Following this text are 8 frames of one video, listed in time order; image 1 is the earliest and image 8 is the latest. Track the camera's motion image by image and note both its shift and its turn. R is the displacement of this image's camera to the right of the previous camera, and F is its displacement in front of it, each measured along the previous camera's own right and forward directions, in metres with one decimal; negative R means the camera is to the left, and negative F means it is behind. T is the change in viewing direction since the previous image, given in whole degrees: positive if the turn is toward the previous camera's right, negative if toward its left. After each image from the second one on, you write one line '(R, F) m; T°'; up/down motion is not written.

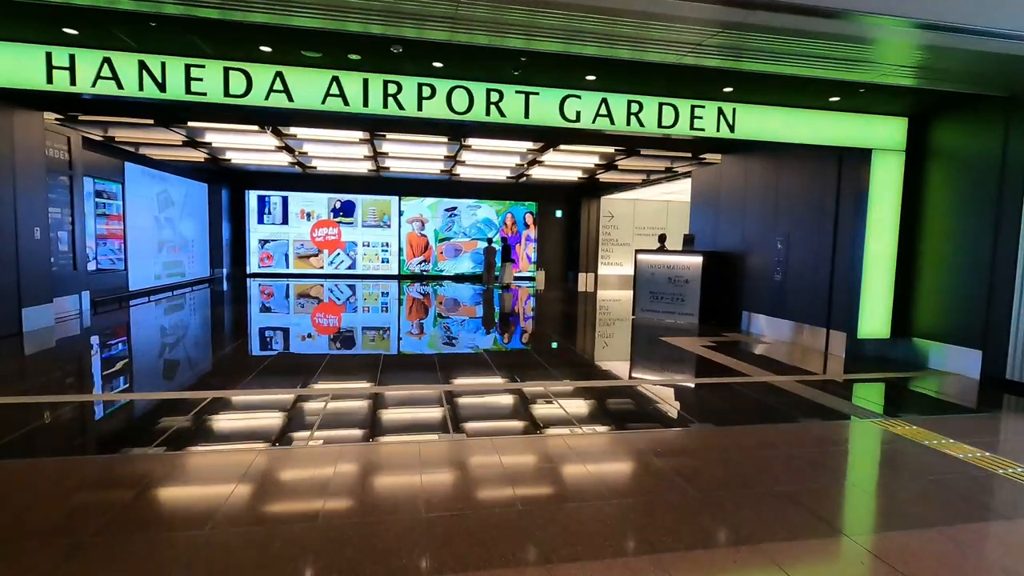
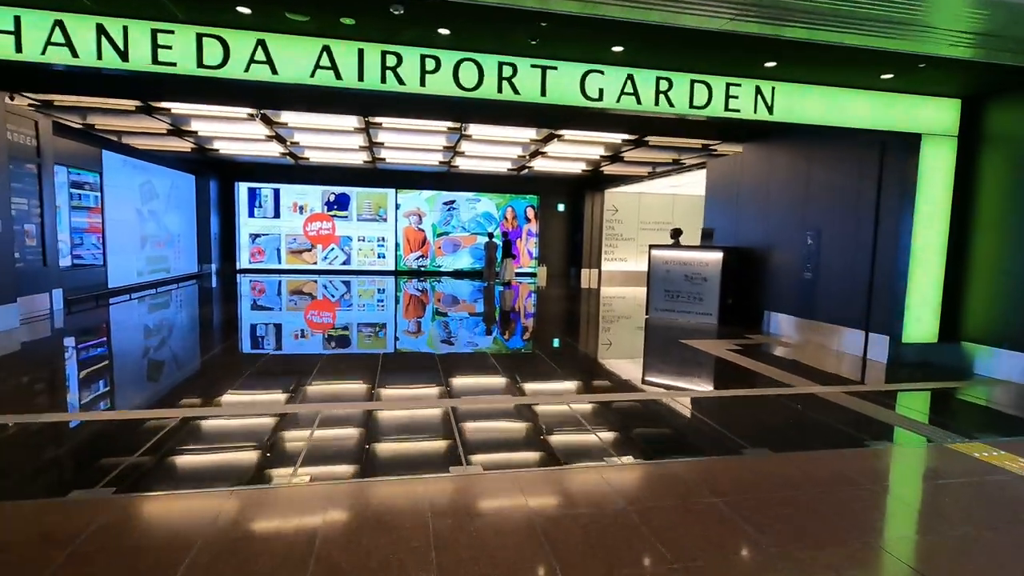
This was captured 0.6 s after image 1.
(-0.1, +0.4) m; 0°
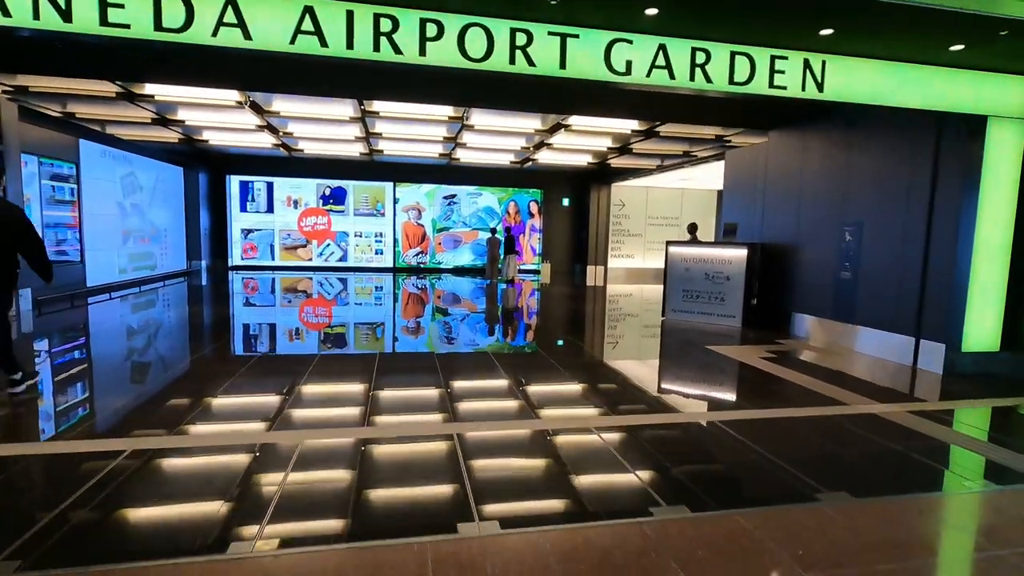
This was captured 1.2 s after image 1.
(-0.1, +0.4) m; 0°
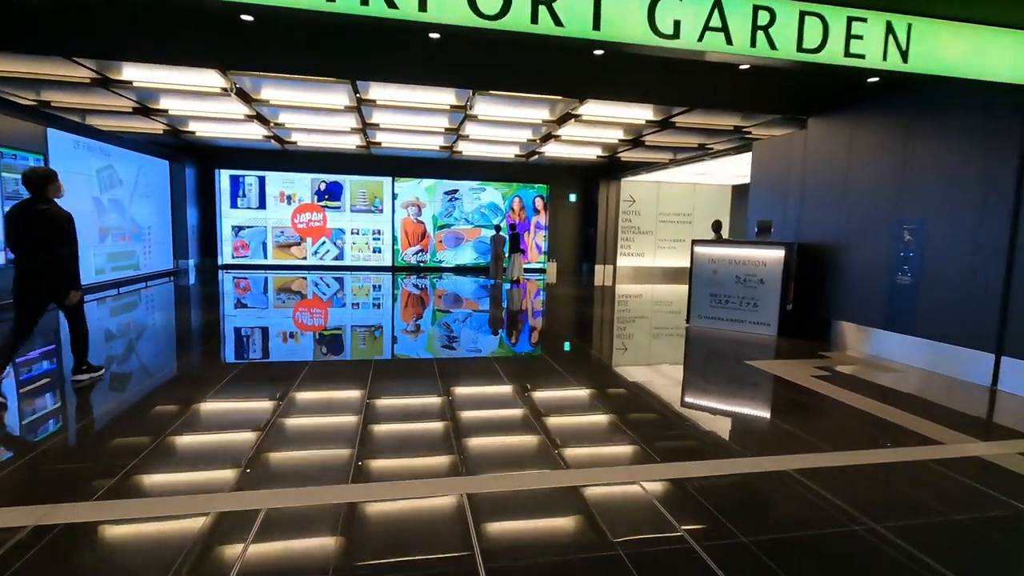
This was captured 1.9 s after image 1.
(-0.1, +0.5) m; 0°
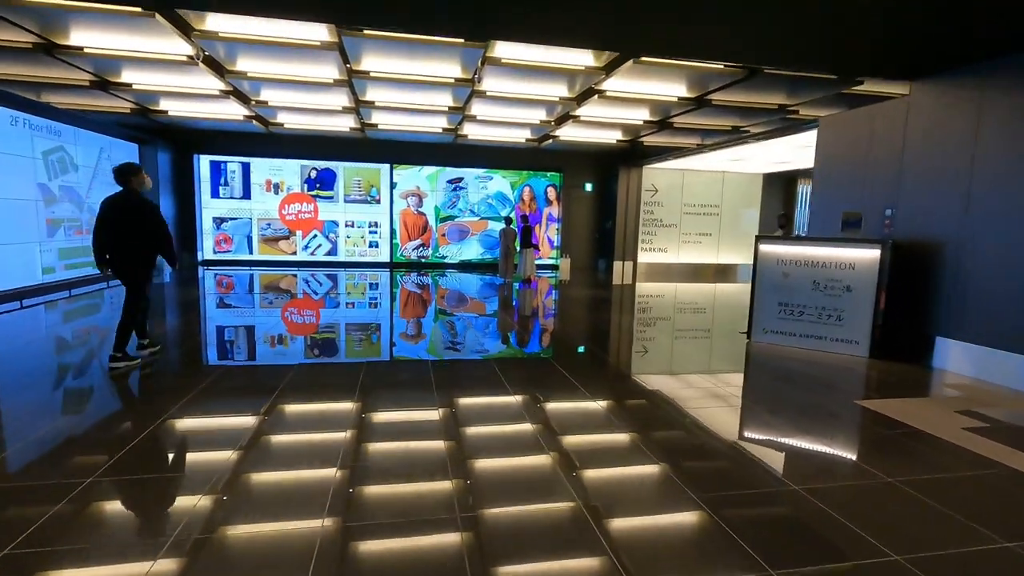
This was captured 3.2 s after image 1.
(-0.1, +0.9) m; 0°
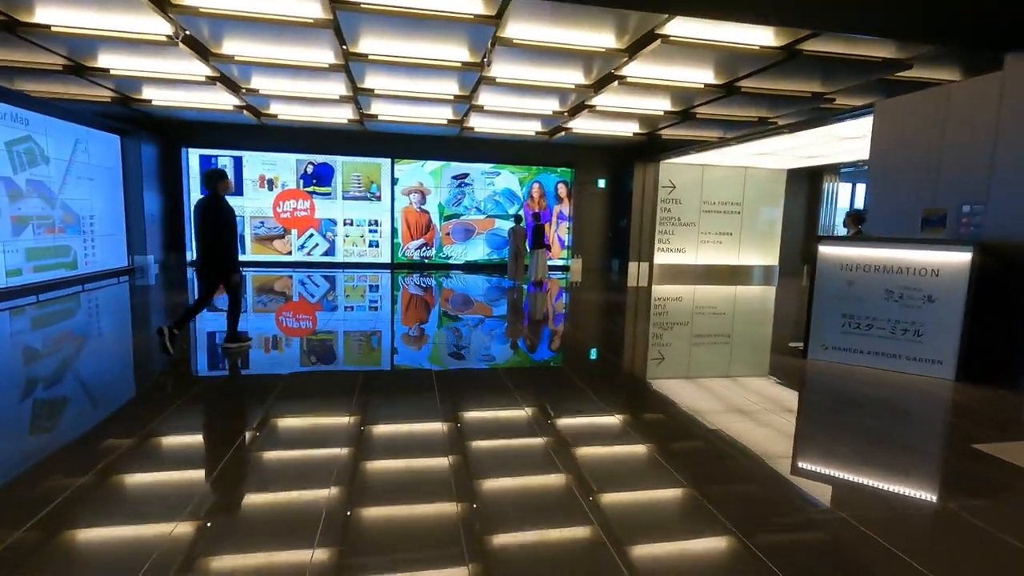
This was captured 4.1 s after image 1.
(-0.1, +0.6) m; 0°
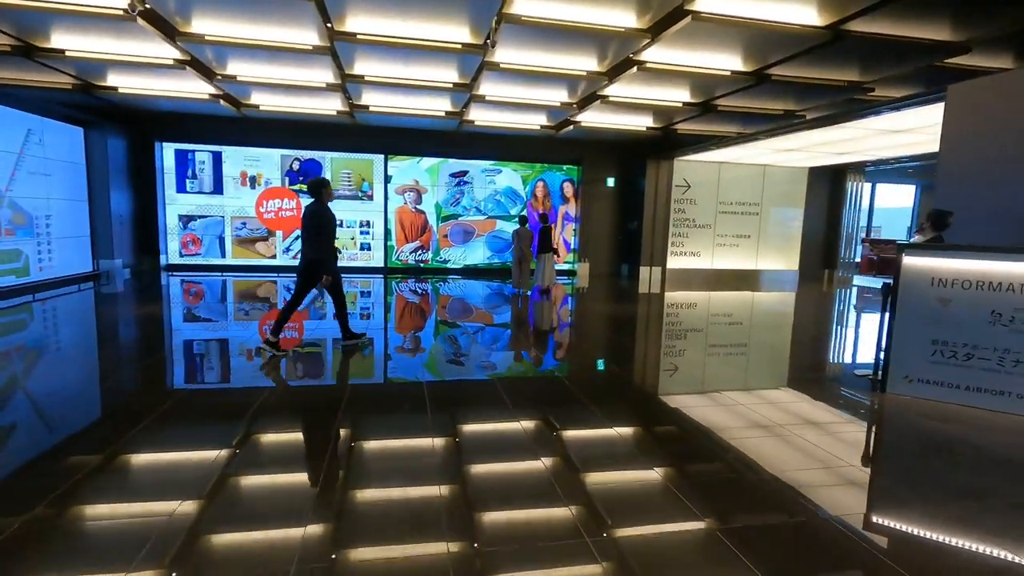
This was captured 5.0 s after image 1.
(-0.1, +0.6) m; 0°
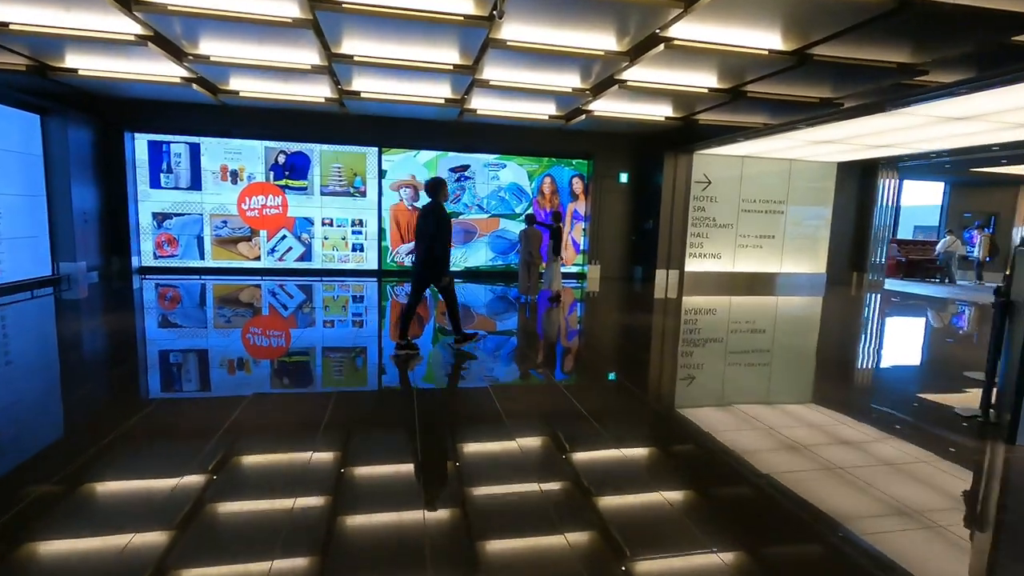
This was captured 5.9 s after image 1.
(-0.1, +0.7) m; 0°
